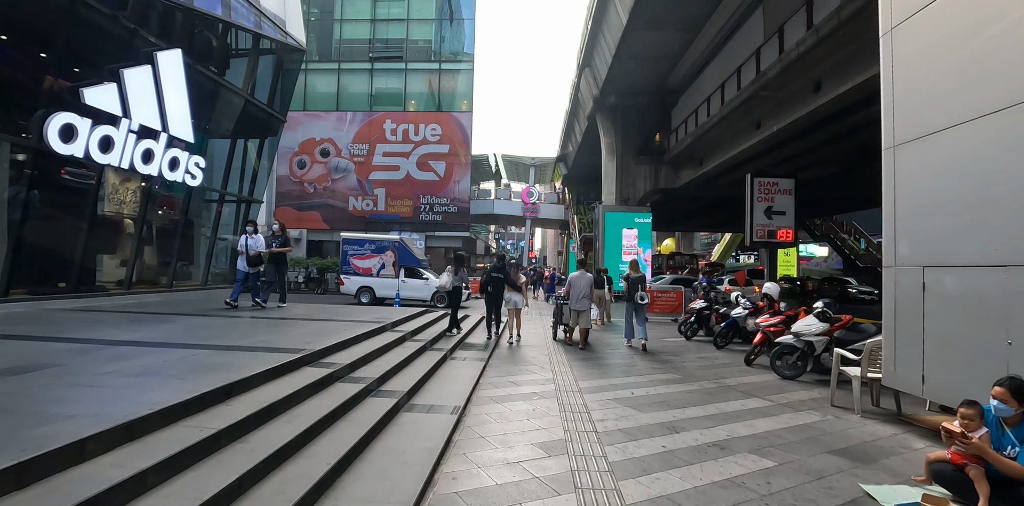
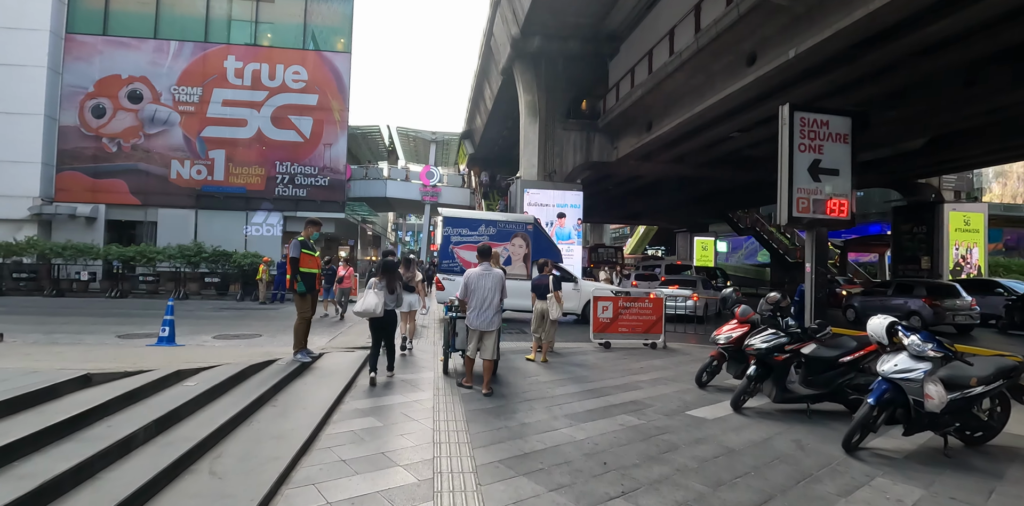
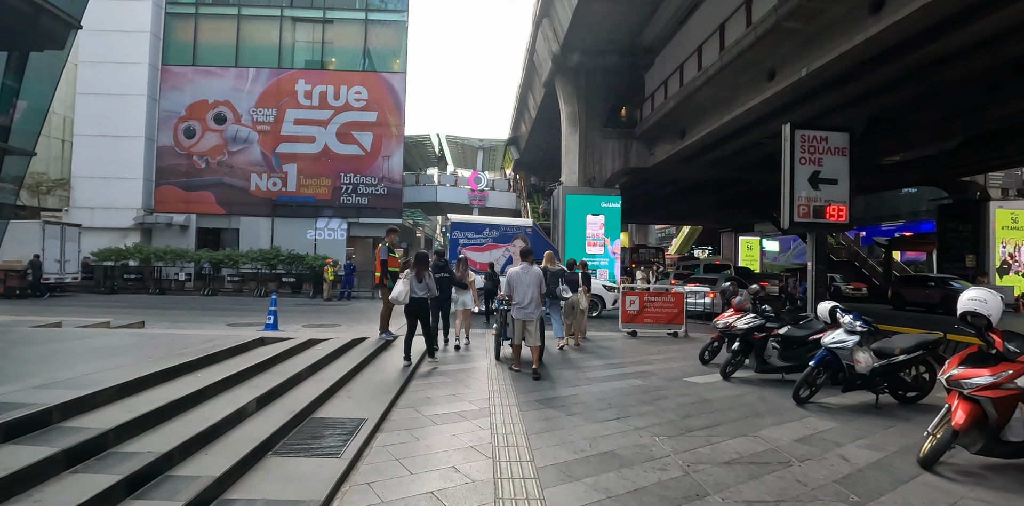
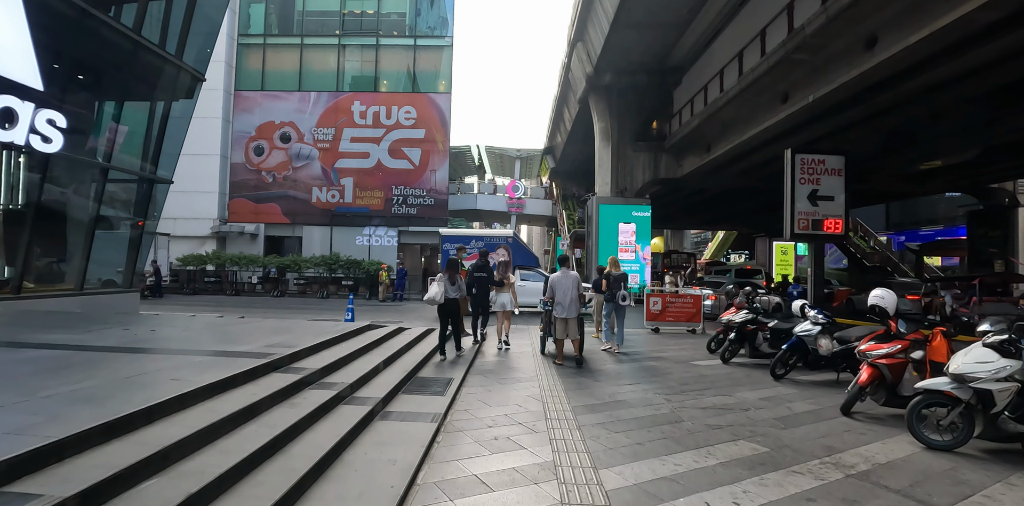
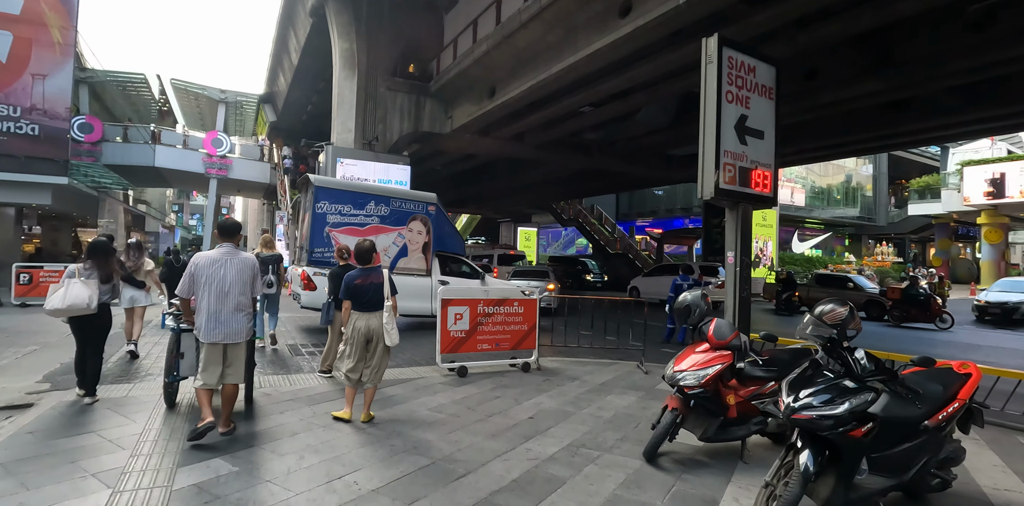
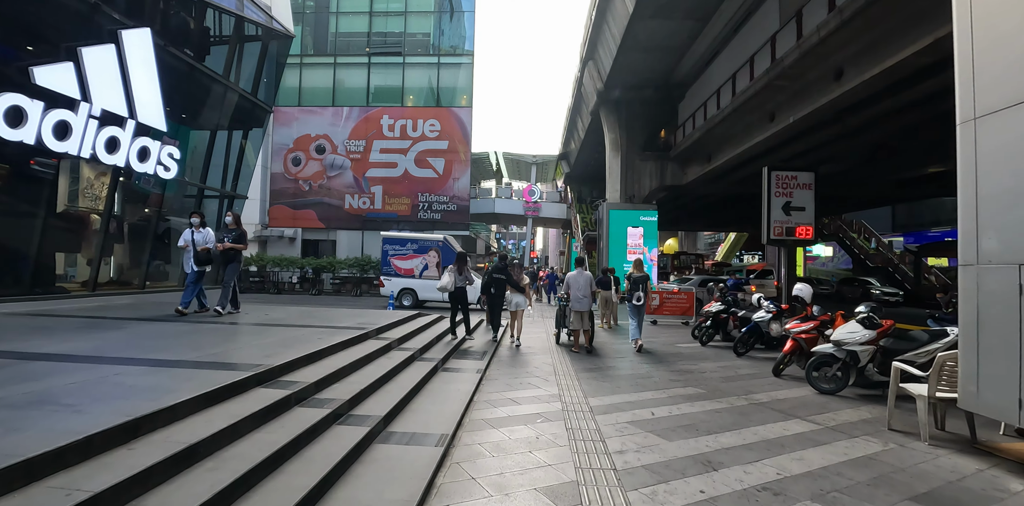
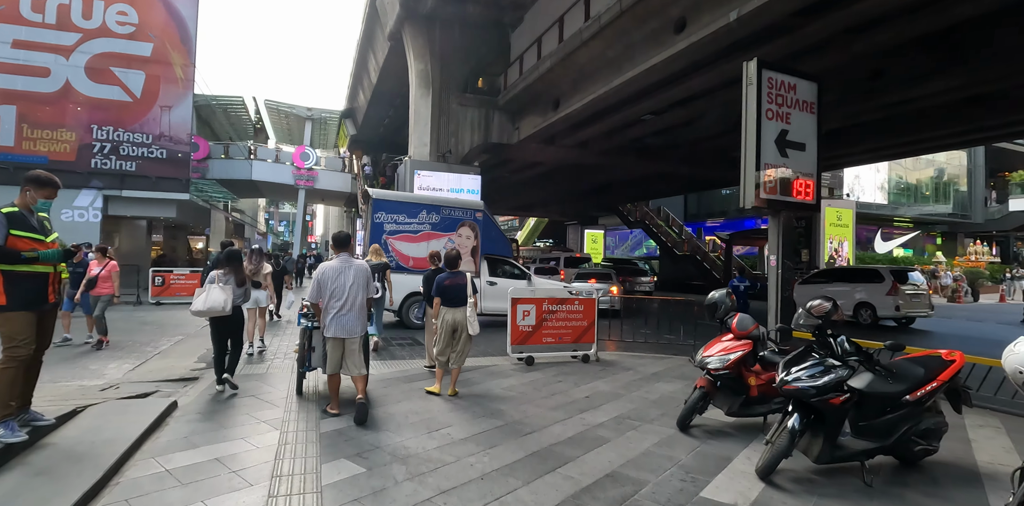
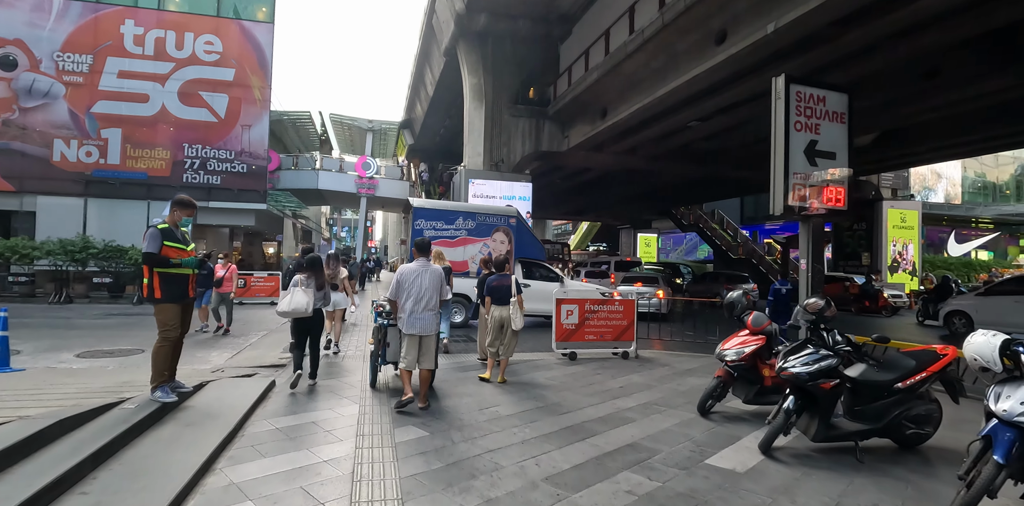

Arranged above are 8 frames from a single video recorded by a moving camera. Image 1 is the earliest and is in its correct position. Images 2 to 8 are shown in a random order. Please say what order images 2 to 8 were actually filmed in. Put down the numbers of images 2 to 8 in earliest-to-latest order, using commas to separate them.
6, 4, 3, 2, 8, 7, 5
